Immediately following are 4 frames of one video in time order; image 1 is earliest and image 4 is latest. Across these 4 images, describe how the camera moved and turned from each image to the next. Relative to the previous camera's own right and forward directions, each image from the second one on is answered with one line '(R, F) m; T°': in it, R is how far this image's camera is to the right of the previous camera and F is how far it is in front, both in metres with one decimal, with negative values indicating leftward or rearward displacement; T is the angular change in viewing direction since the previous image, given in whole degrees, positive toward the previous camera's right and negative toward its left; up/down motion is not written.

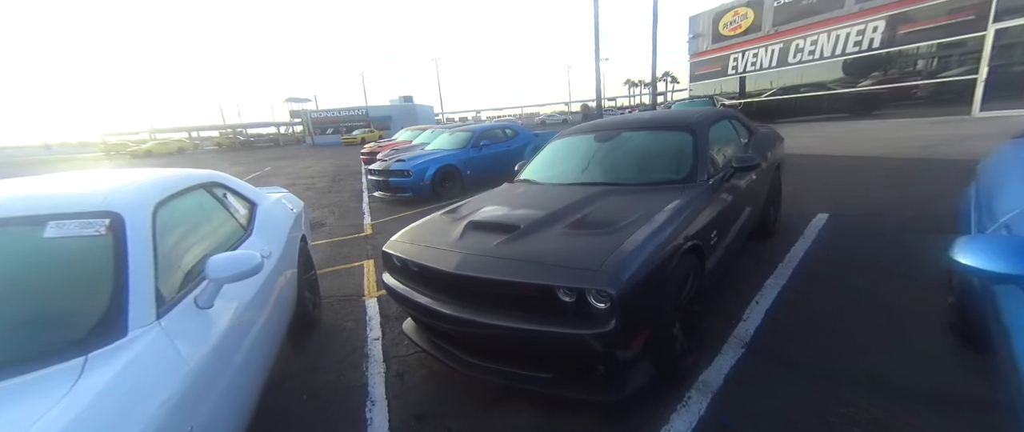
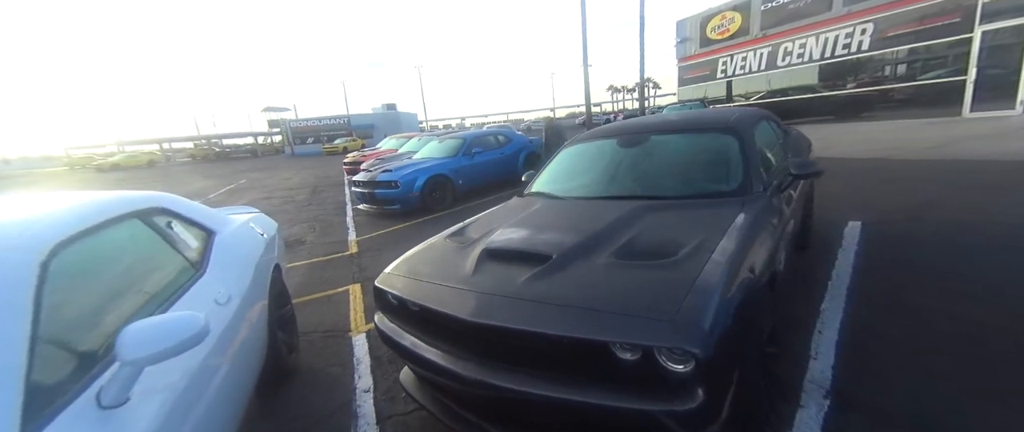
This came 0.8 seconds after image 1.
(-0.2, +0.4) m; +2°
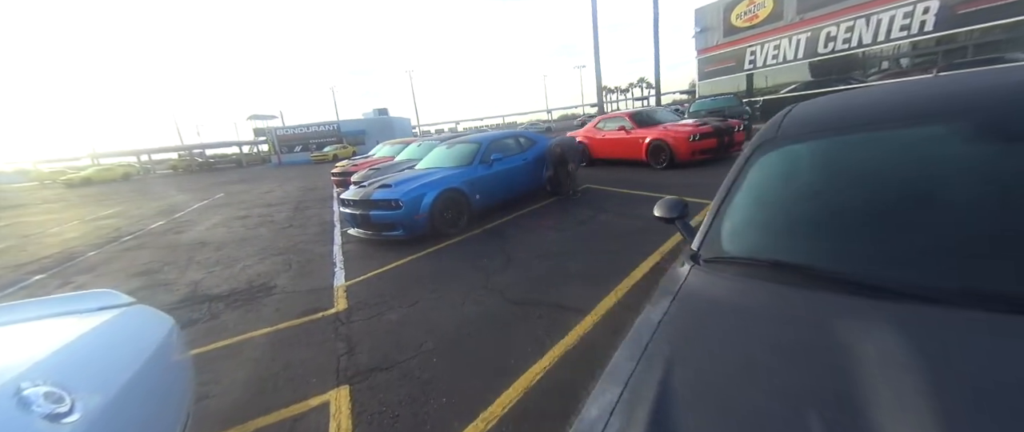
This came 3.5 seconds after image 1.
(-0.6, +1.6) m; +1°
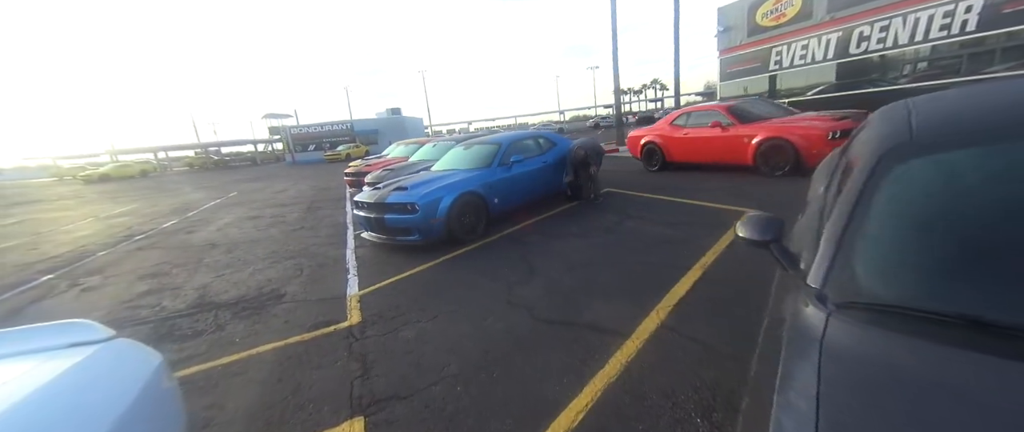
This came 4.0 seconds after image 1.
(-0.2, +0.3) m; -1°
